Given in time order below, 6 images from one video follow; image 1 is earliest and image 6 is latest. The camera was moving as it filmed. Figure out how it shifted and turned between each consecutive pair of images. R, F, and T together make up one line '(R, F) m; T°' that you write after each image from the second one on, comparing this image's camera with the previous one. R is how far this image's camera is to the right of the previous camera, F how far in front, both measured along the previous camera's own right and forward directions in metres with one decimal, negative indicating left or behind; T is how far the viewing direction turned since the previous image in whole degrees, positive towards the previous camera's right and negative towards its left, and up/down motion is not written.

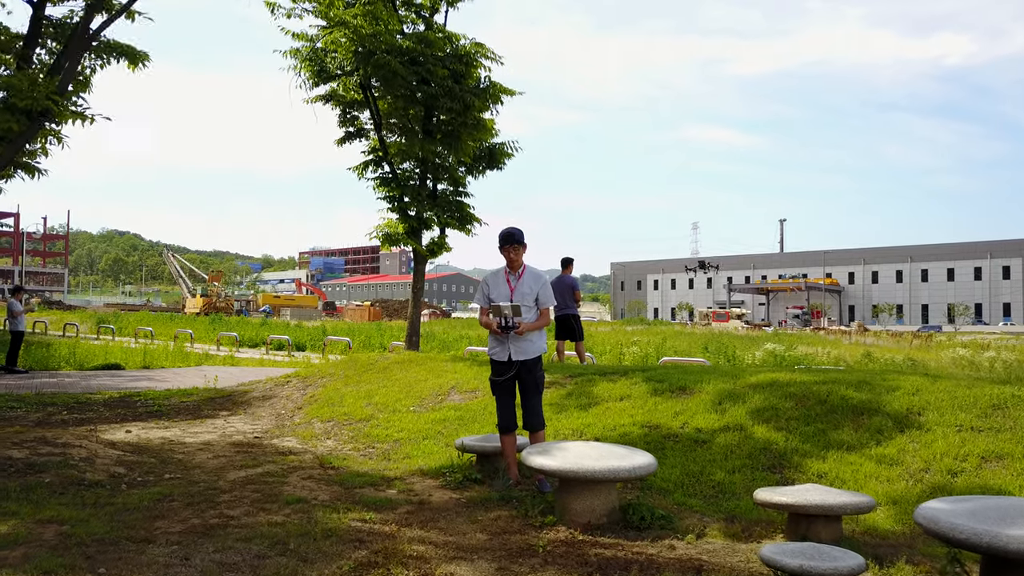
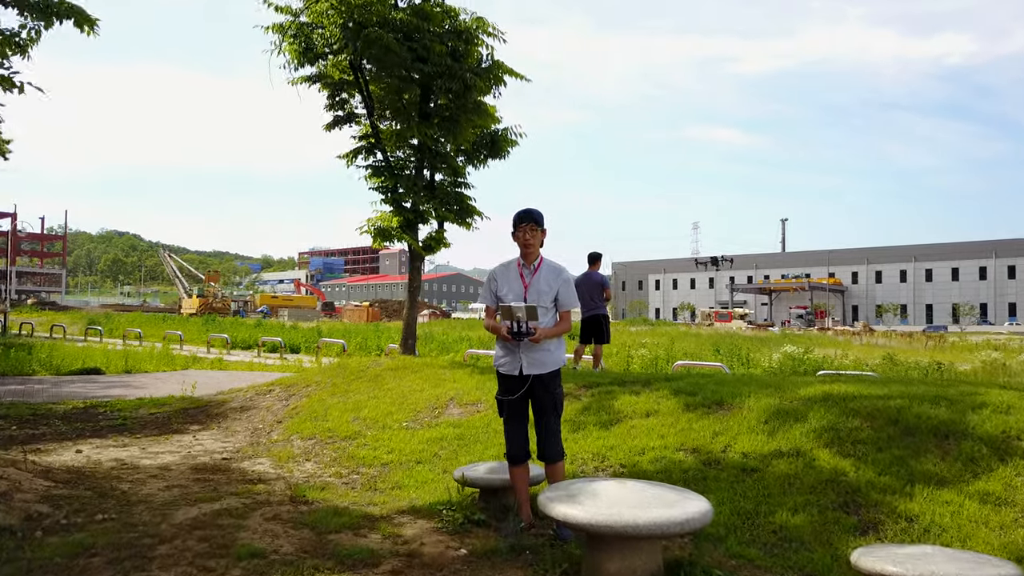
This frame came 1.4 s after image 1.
(-0.1, +1.2) m; 0°
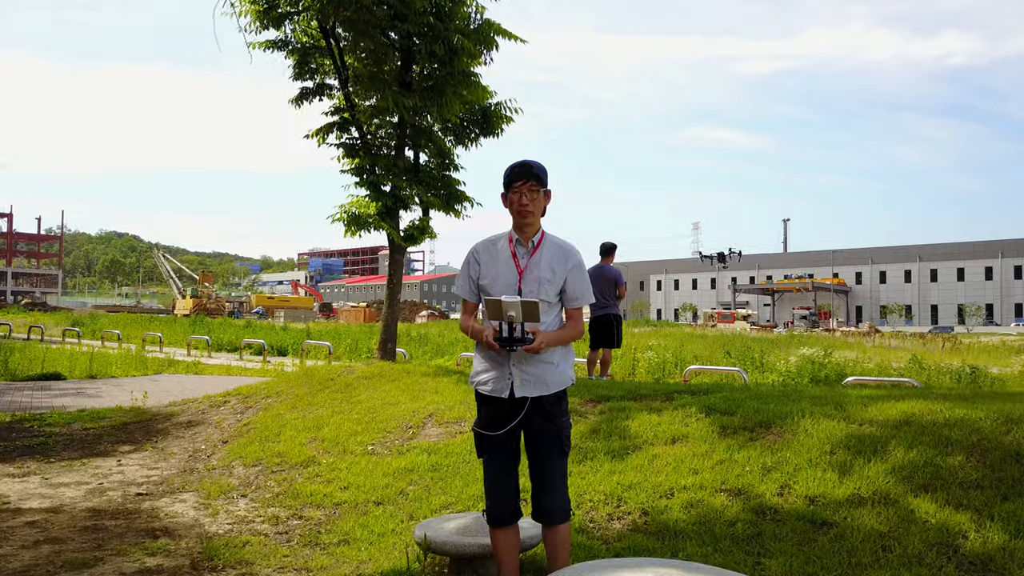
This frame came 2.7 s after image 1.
(+0.1, +1.6) m; 0°
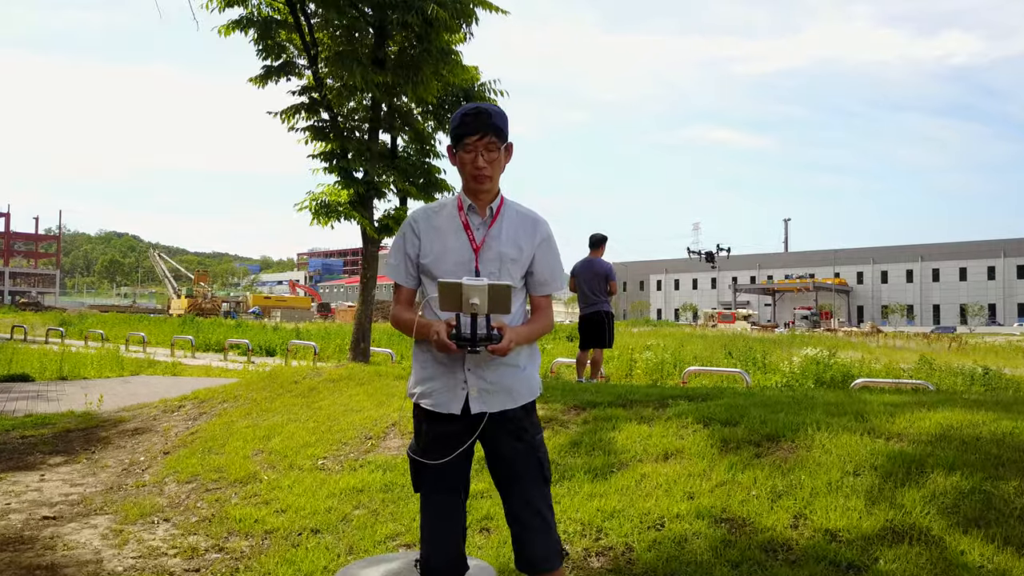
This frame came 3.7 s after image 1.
(+0.2, +0.8) m; 0°
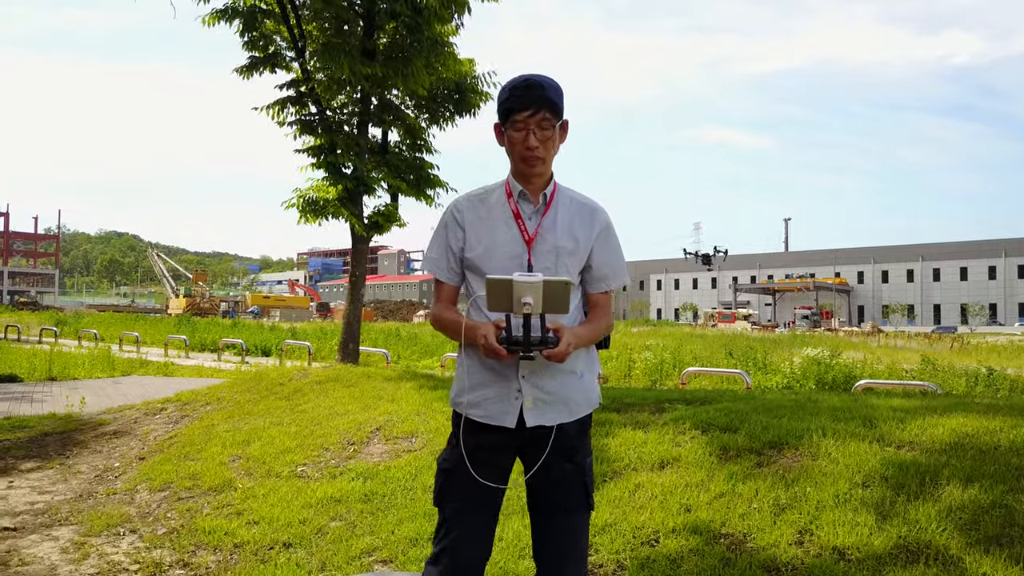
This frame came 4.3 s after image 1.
(+0.1, +0.3) m; 0°
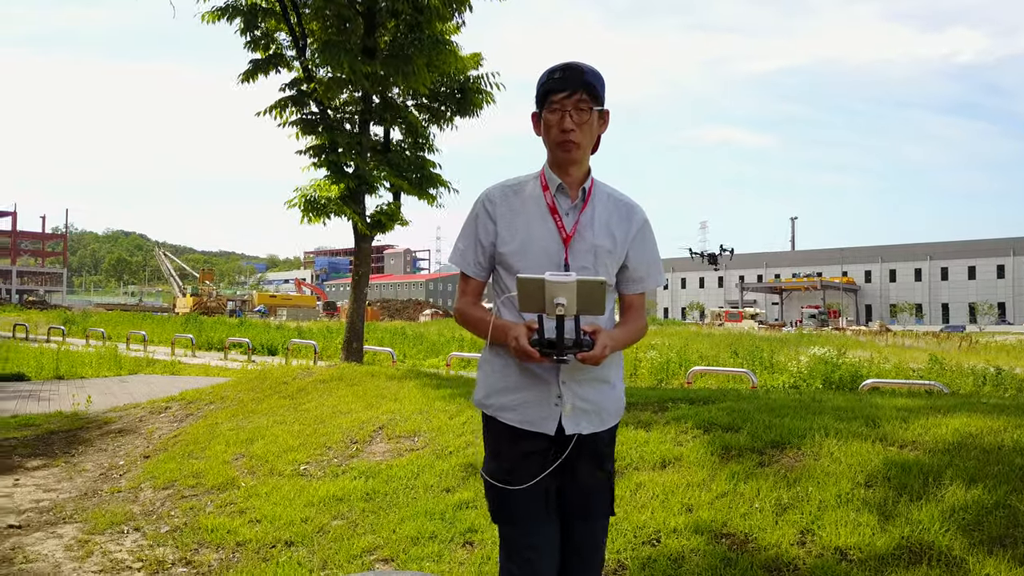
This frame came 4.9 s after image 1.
(0.0, 0.0) m; 0°
